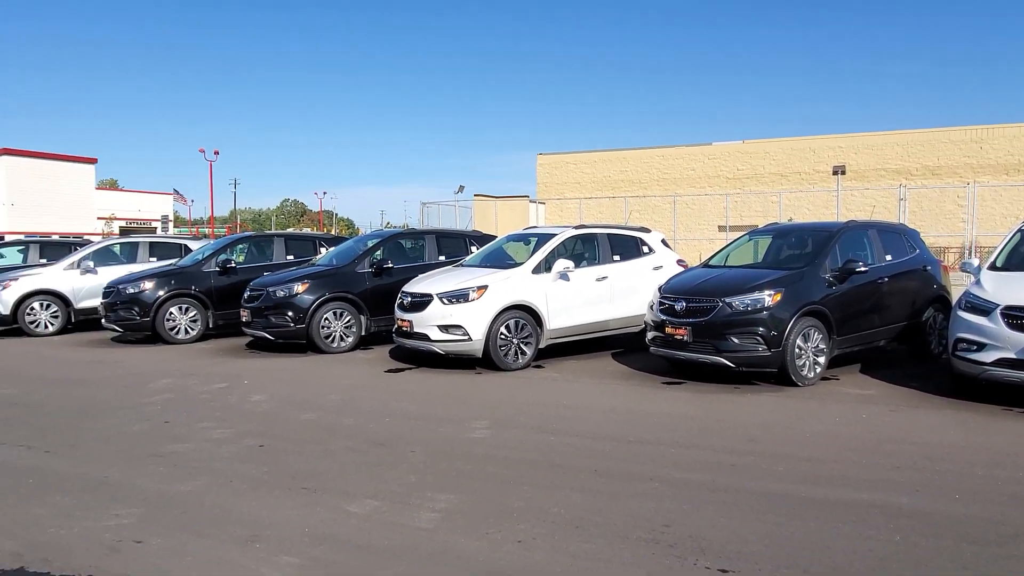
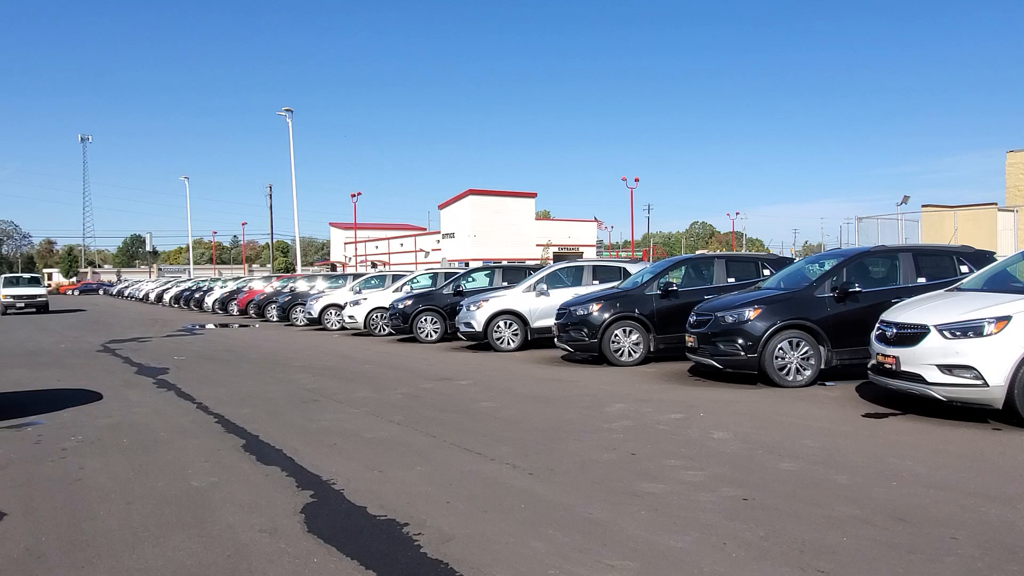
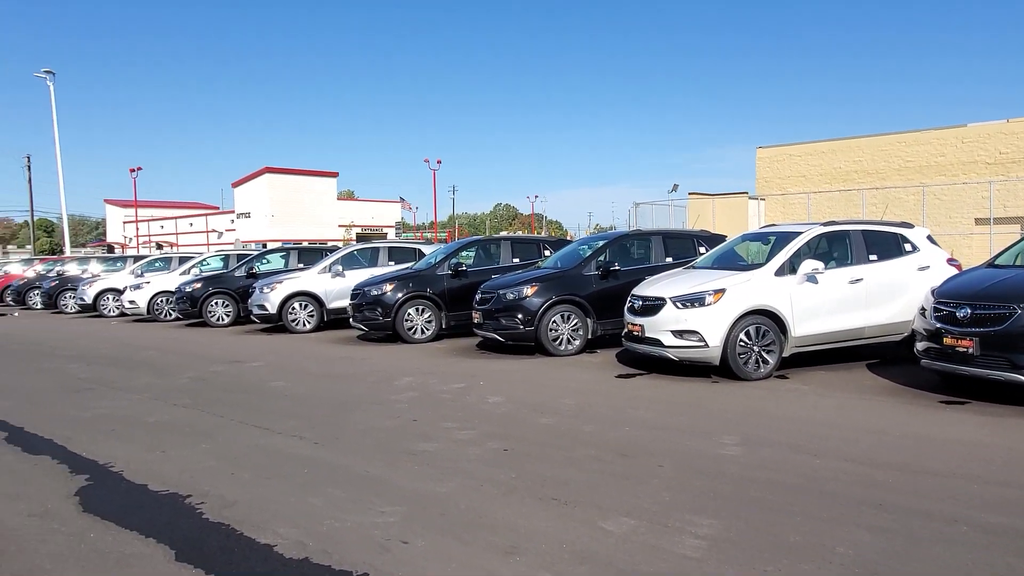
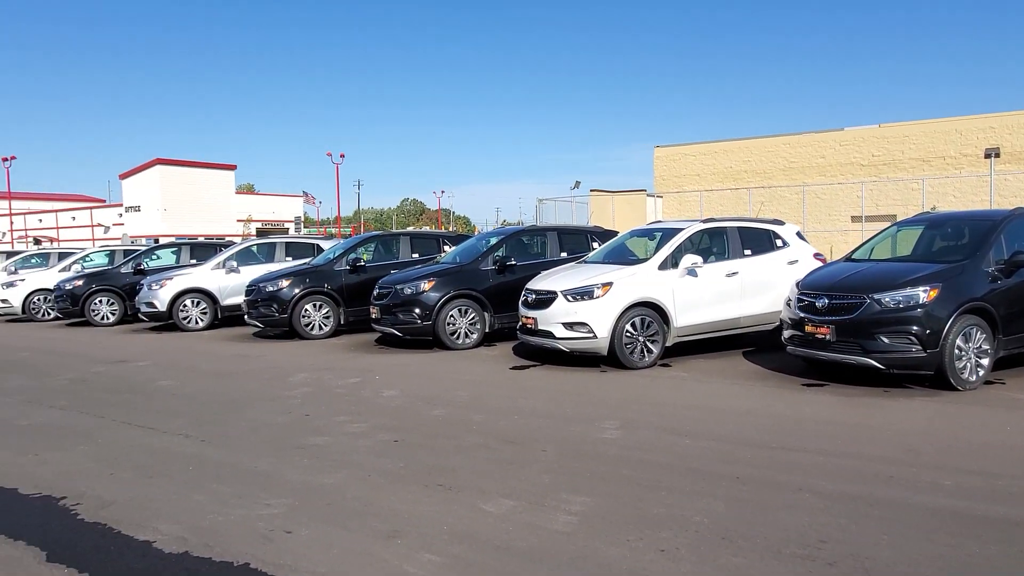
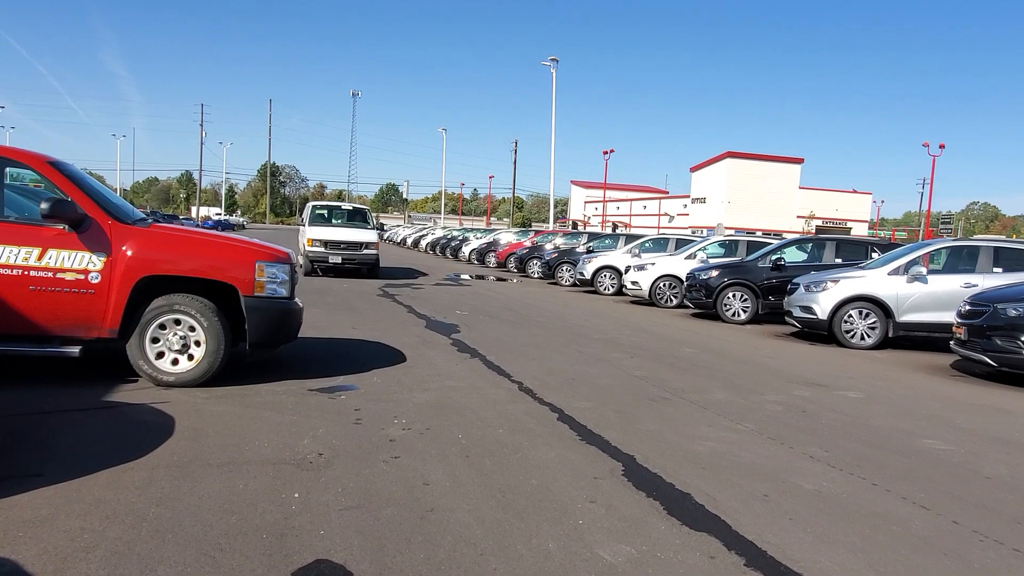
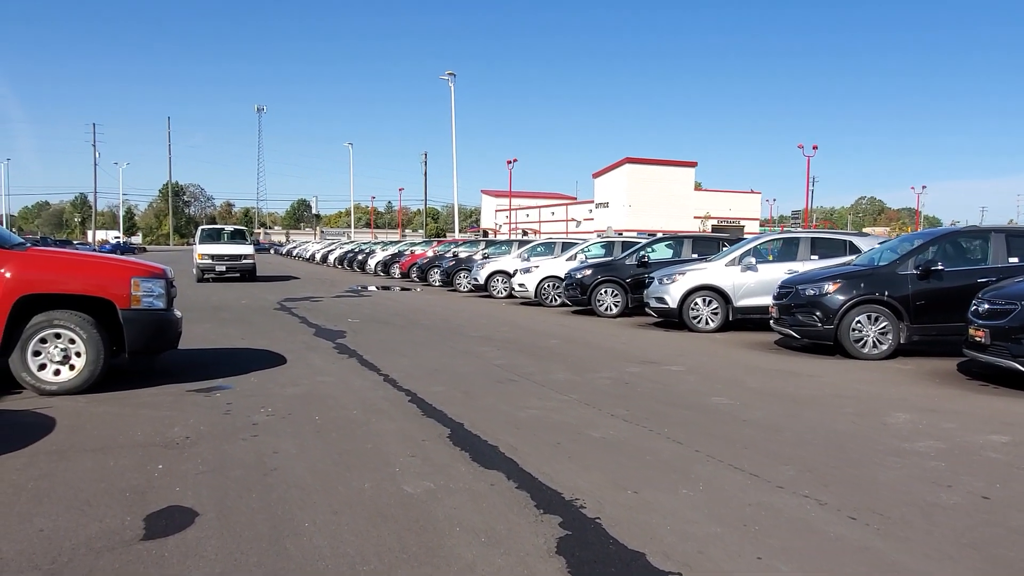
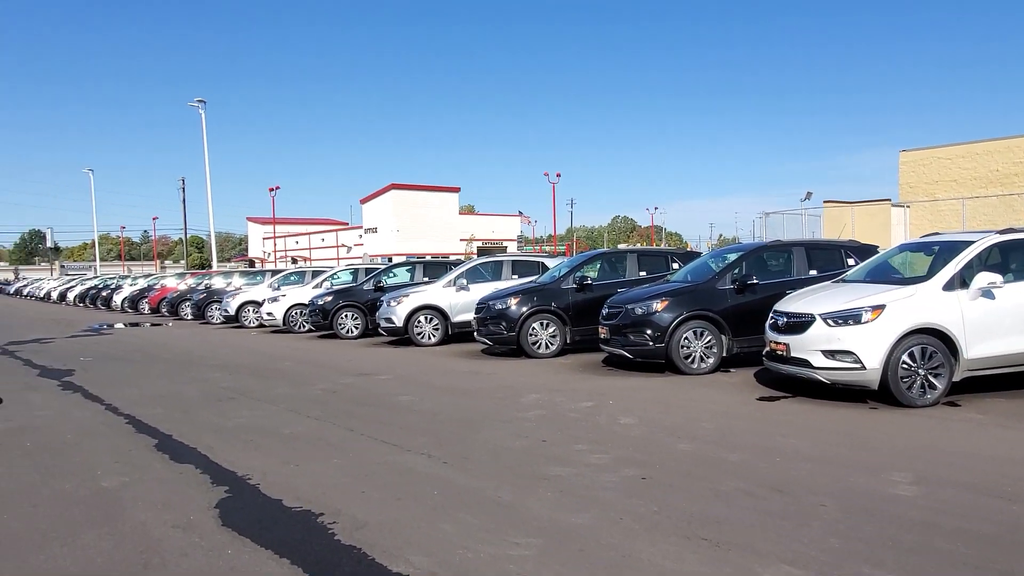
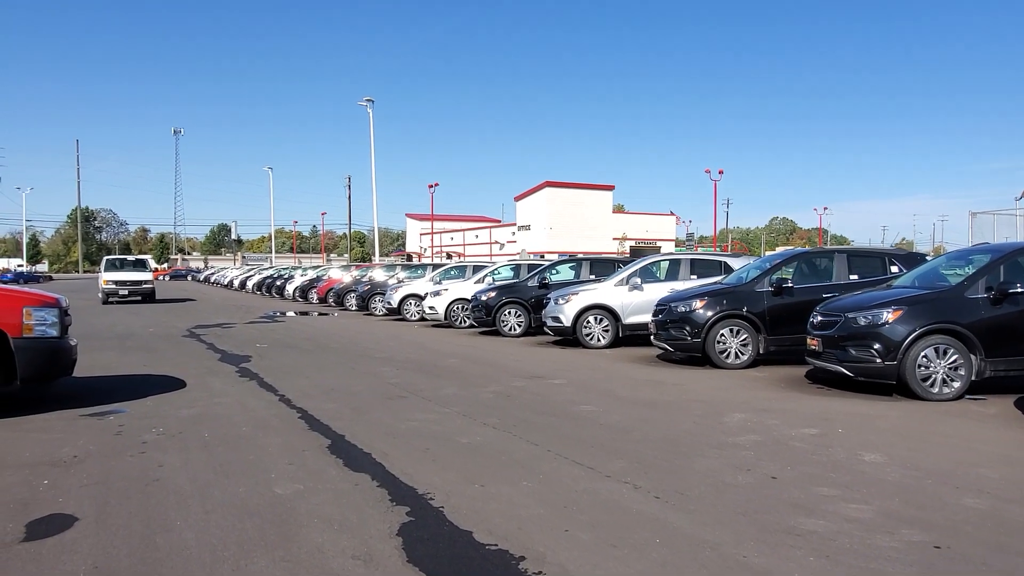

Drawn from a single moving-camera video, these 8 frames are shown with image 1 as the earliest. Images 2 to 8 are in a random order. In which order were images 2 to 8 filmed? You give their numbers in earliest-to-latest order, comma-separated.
4, 3, 7, 2, 8, 6, 5
